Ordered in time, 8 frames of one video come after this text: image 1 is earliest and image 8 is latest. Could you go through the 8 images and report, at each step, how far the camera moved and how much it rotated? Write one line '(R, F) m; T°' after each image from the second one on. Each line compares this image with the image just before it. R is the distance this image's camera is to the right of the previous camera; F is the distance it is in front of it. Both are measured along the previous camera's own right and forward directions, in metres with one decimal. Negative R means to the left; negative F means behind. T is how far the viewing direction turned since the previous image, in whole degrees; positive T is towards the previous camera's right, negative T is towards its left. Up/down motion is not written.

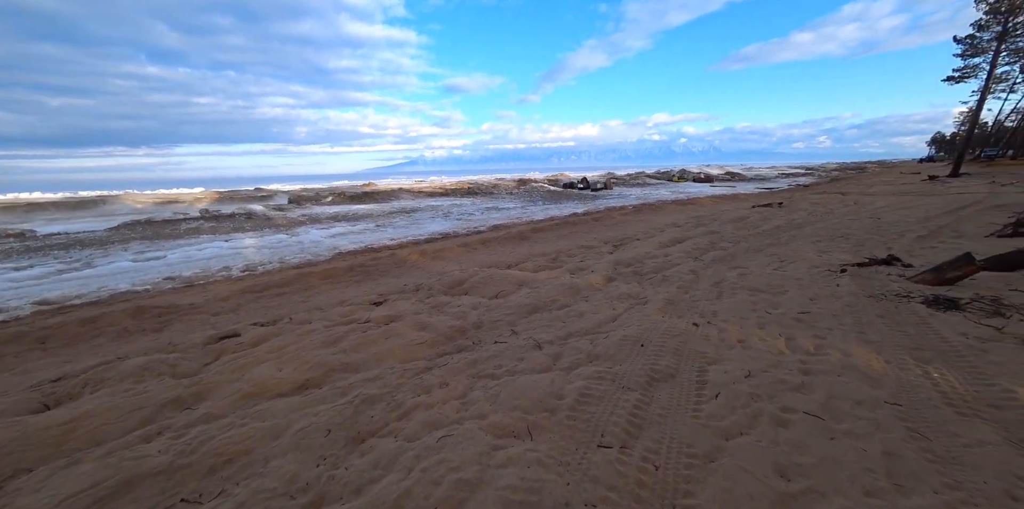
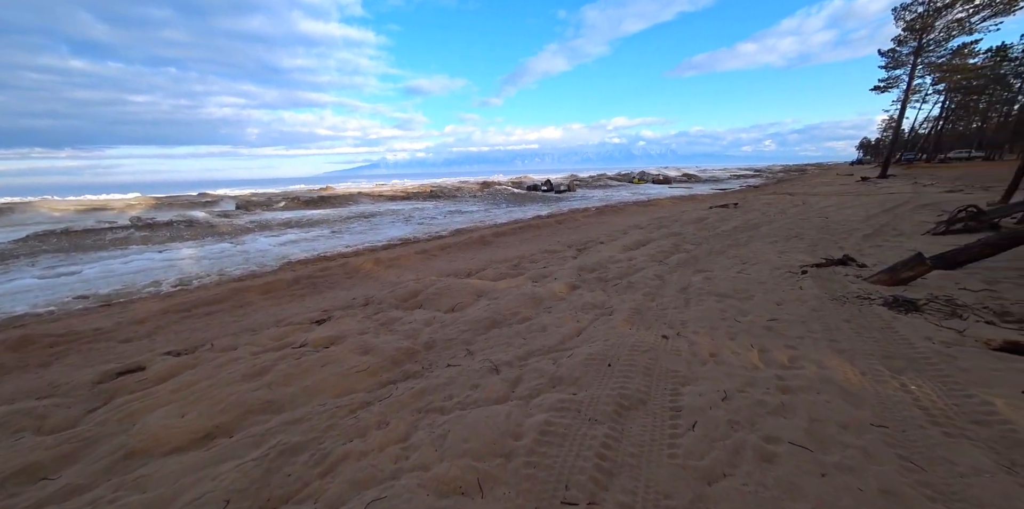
(+0.1, +0.4) m; +5°
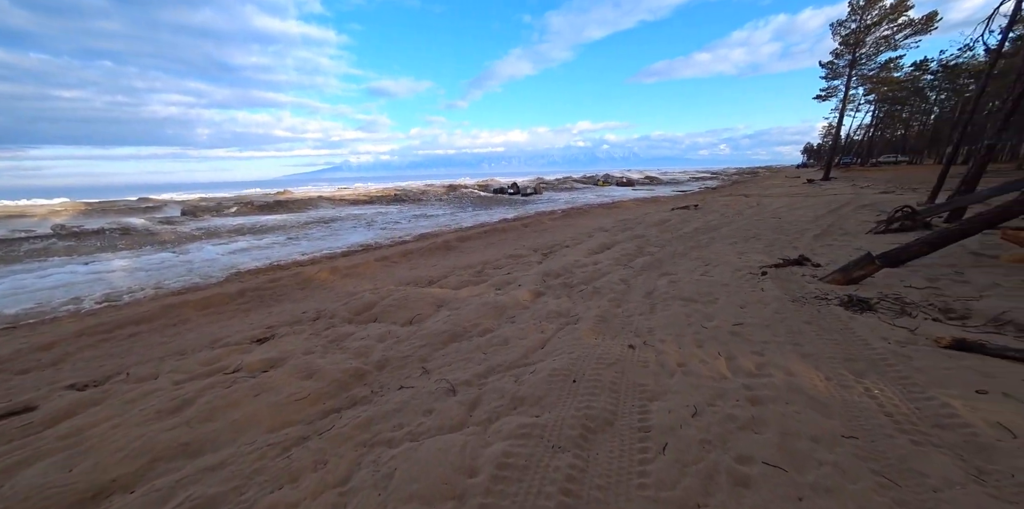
(+0.1, +0.3) m; +5°
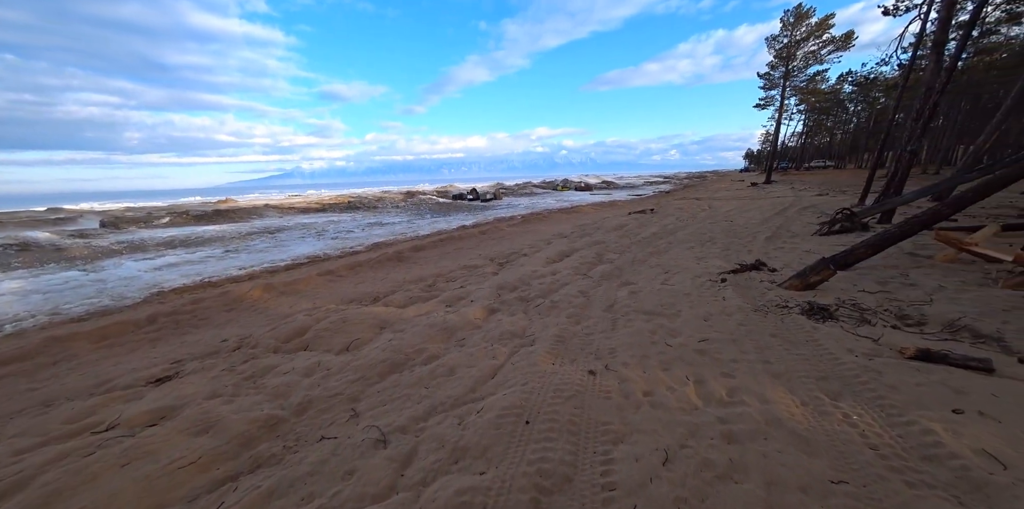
(+0.2, +0.5) m; +6°
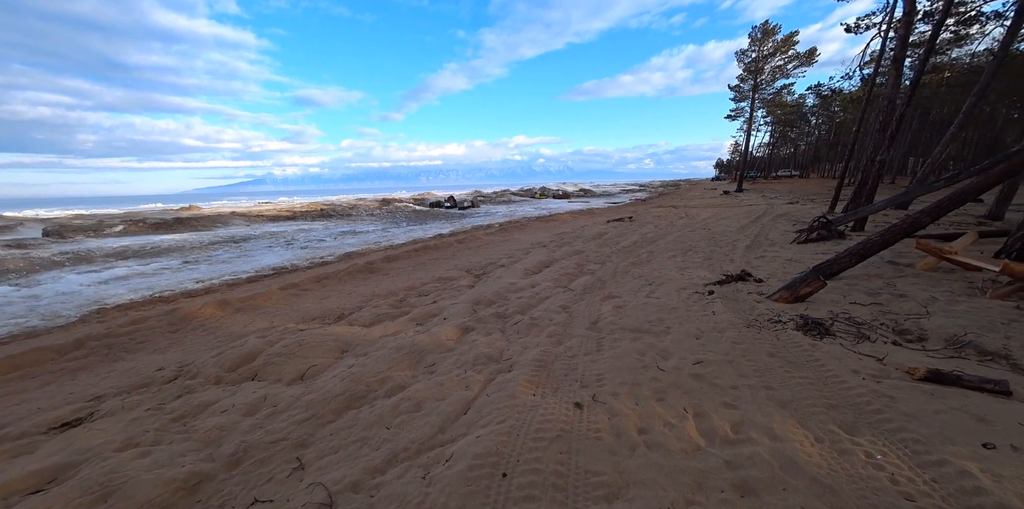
(0.0, +0.4) m; +3°
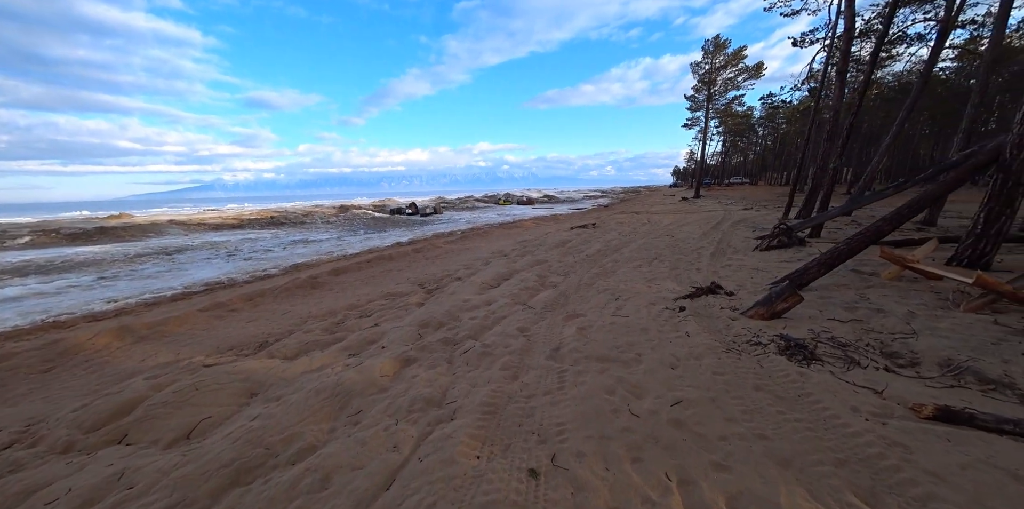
(+0.2, +0.6) m; +5°
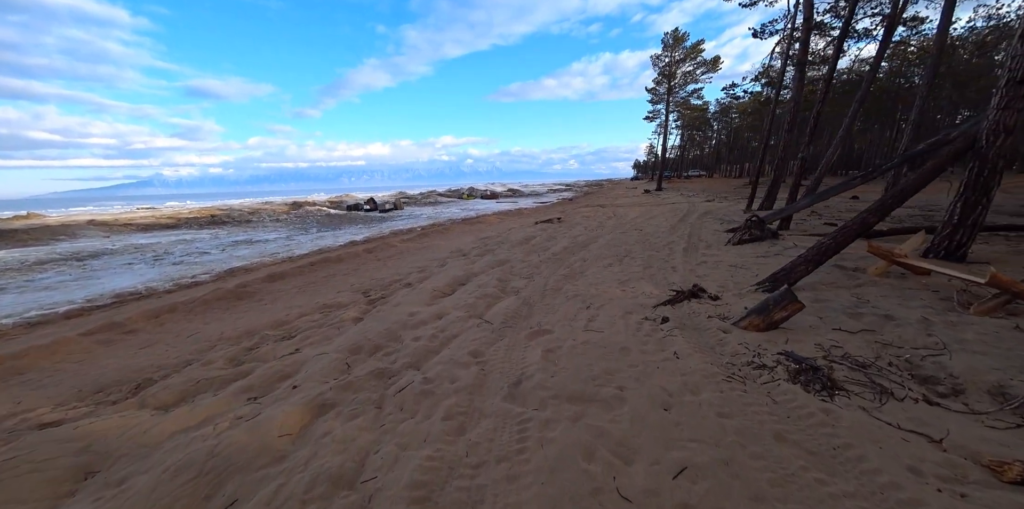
(+0.2, +0.9) m; +5°
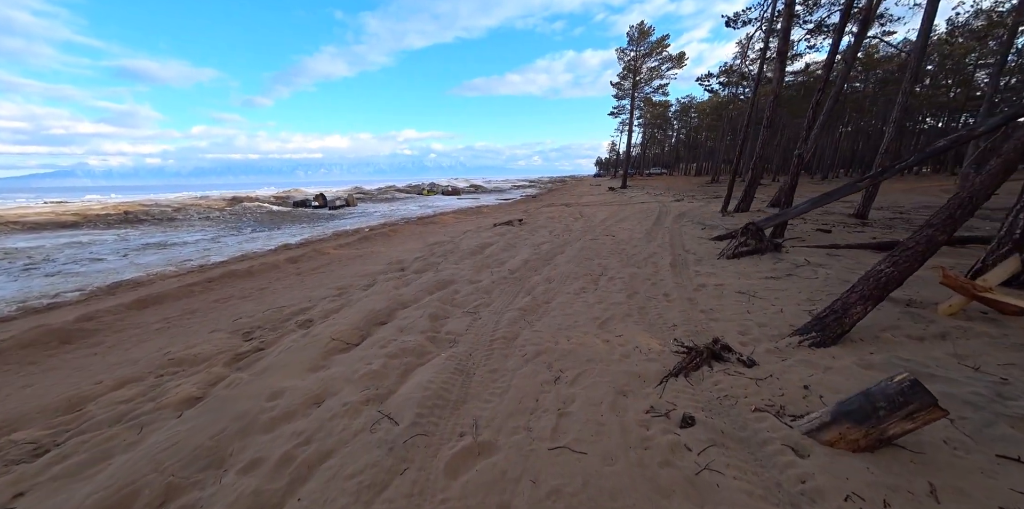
(+0.3, +1.8) m; +5°
